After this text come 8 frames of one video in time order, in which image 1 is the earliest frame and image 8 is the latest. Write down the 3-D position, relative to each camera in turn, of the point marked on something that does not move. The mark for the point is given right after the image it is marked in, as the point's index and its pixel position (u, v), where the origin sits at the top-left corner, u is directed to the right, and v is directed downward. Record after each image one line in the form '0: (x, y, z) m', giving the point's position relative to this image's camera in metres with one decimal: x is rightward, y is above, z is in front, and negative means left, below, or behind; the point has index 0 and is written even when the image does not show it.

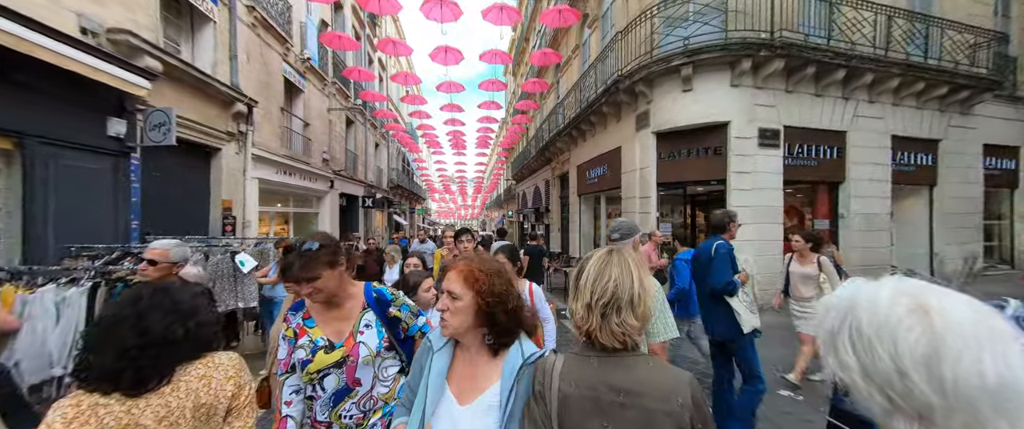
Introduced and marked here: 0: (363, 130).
0: (-7.5, +4.3, +16.9) m
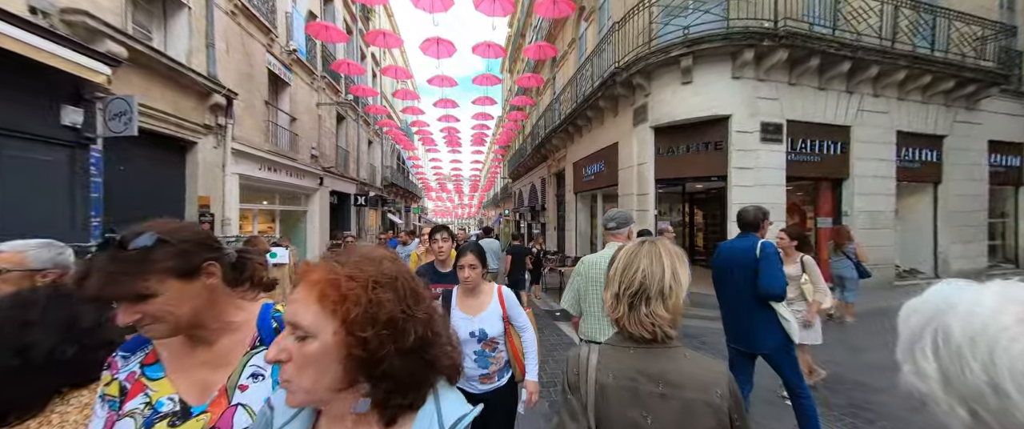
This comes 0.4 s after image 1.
0: (-7.7, +4.3, +16.5) m
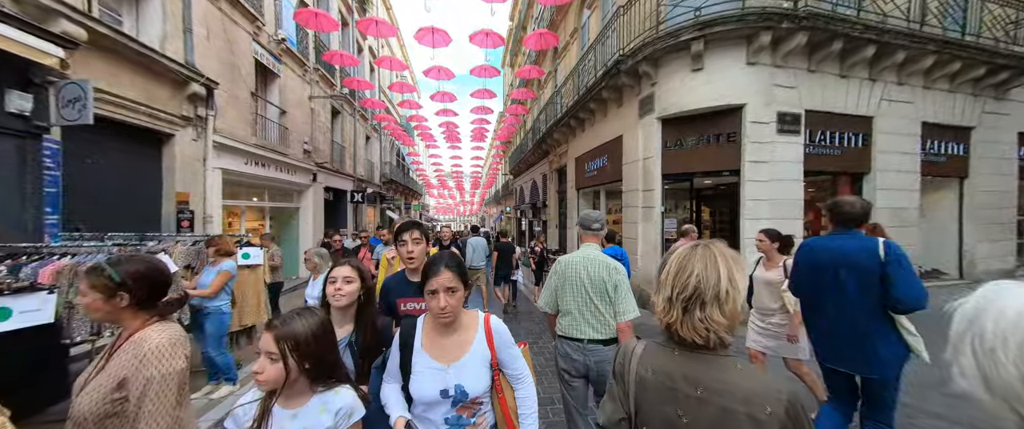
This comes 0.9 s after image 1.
0: (-7.7, +4.5, +16.1) m
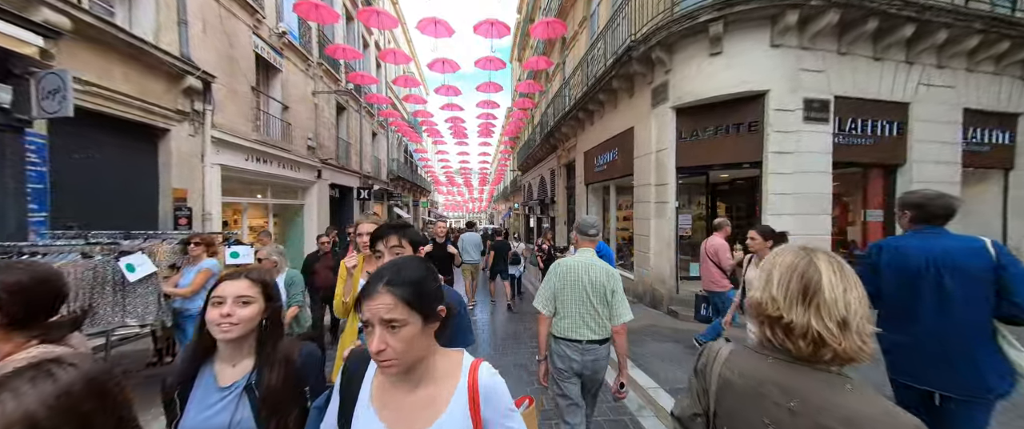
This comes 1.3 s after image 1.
0: (-7.4, +4.6, +15.9) m
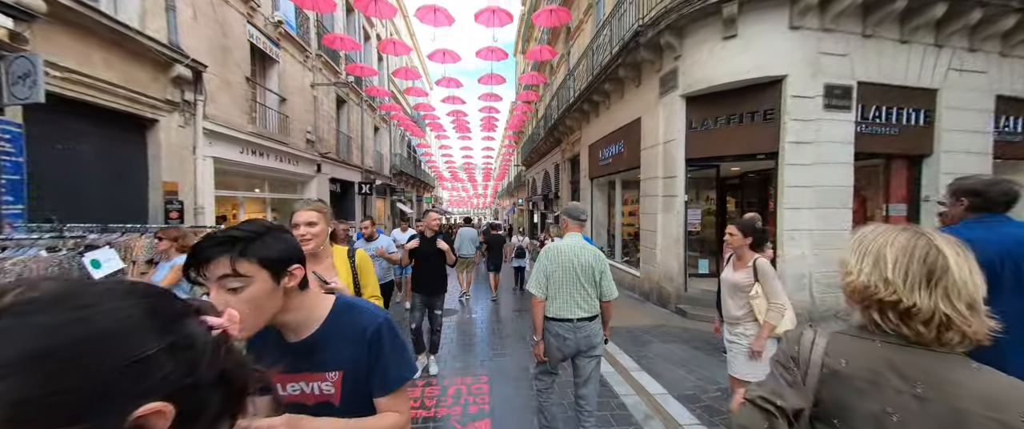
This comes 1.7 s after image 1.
0: (-7.2, +4.9, +15.7) m
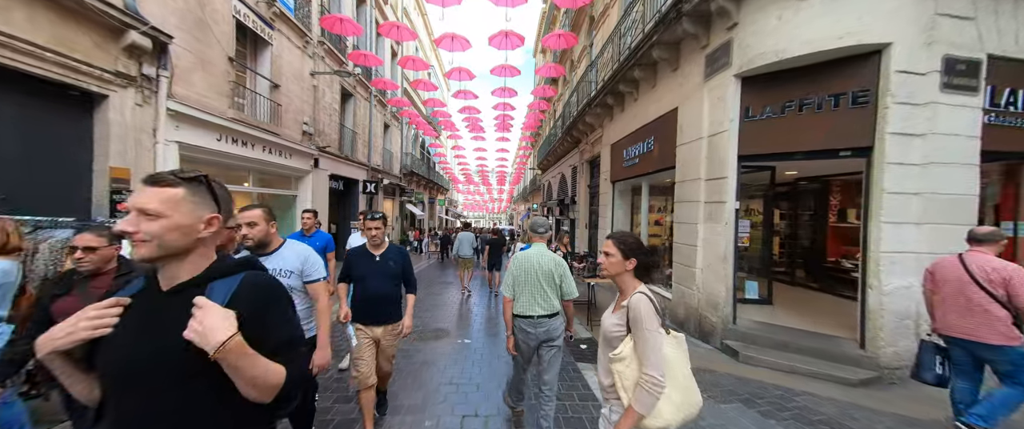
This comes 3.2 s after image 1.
0: (-6.5, +4.9, +15.0) m
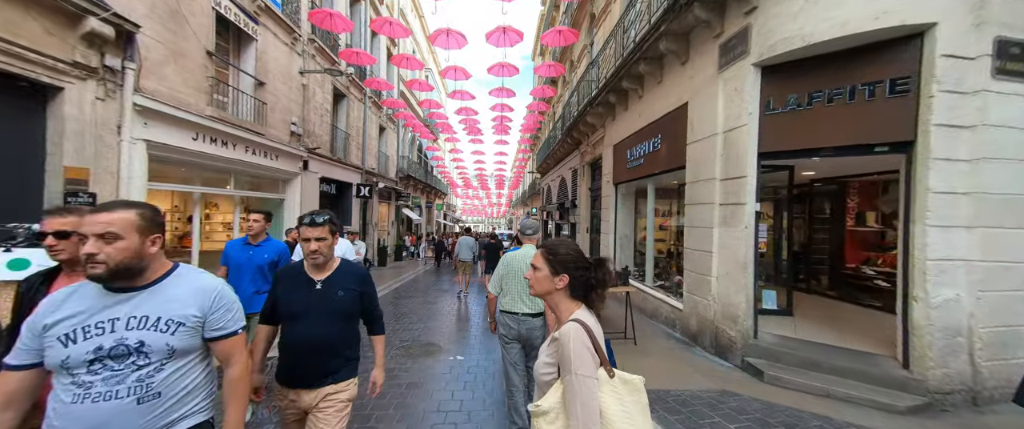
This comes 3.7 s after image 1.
0: (-6.6, +4.7, +14.5) m
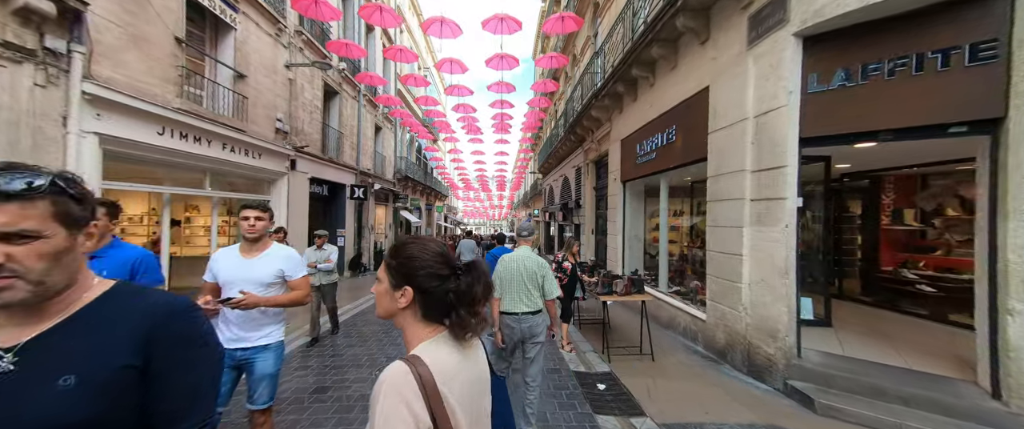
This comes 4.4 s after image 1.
0: (-6.6, +4.6, +13.9) m
